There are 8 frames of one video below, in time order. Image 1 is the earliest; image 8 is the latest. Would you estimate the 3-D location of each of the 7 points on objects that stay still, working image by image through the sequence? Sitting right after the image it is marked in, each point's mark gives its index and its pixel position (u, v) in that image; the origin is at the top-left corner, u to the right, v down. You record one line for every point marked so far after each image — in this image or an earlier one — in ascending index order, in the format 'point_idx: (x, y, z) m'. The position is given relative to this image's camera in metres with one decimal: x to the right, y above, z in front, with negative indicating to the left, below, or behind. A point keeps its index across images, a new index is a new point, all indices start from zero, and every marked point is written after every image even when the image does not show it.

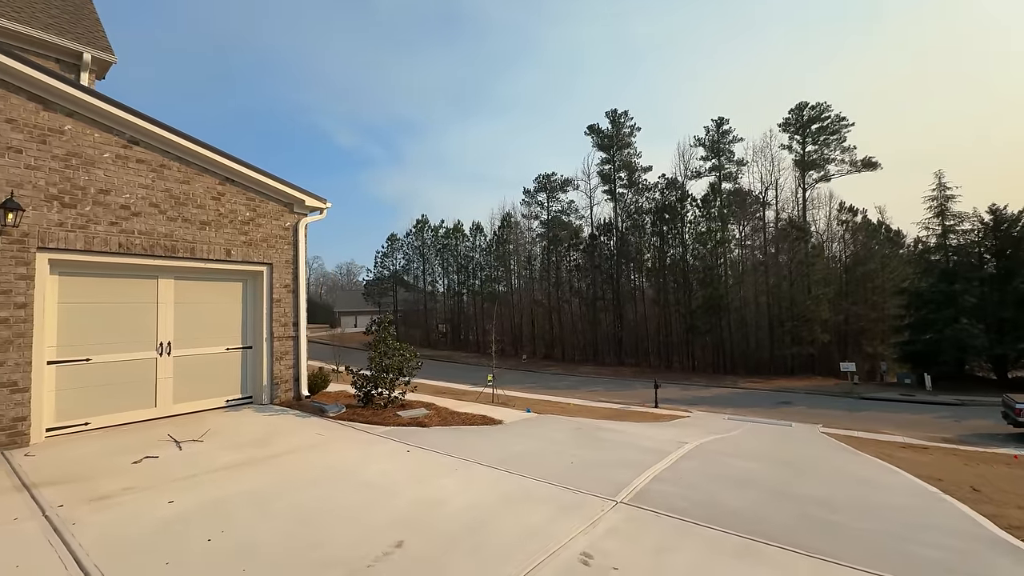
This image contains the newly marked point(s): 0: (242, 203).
0: (-4.1, +1.3, +6.8) m
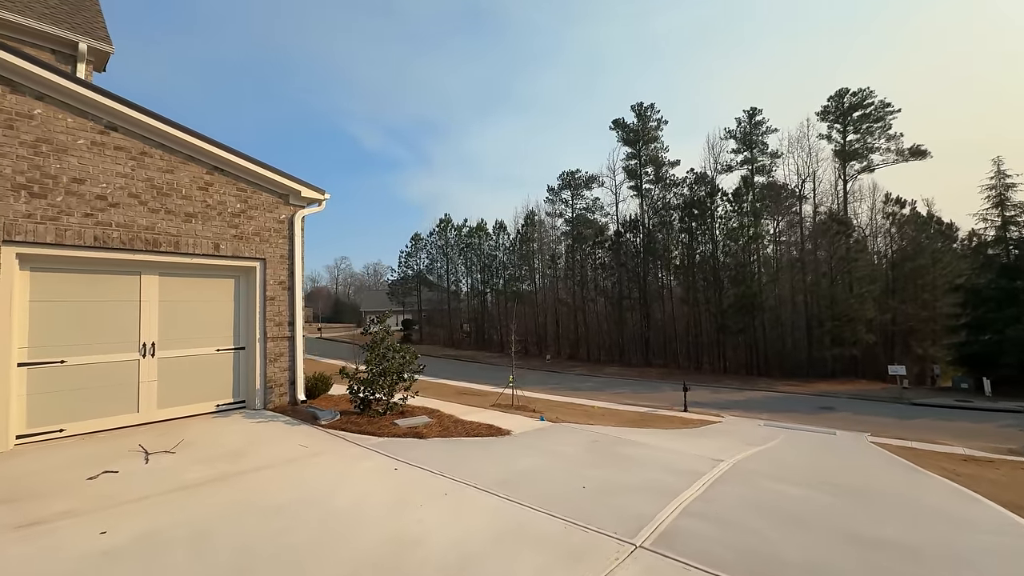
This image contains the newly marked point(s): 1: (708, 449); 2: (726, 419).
0: (-4.0, +1.4, +6.4) m
1: (+3.1, -2.5, +6.9) m
2: (+8.8, -5.4, +18.2) m
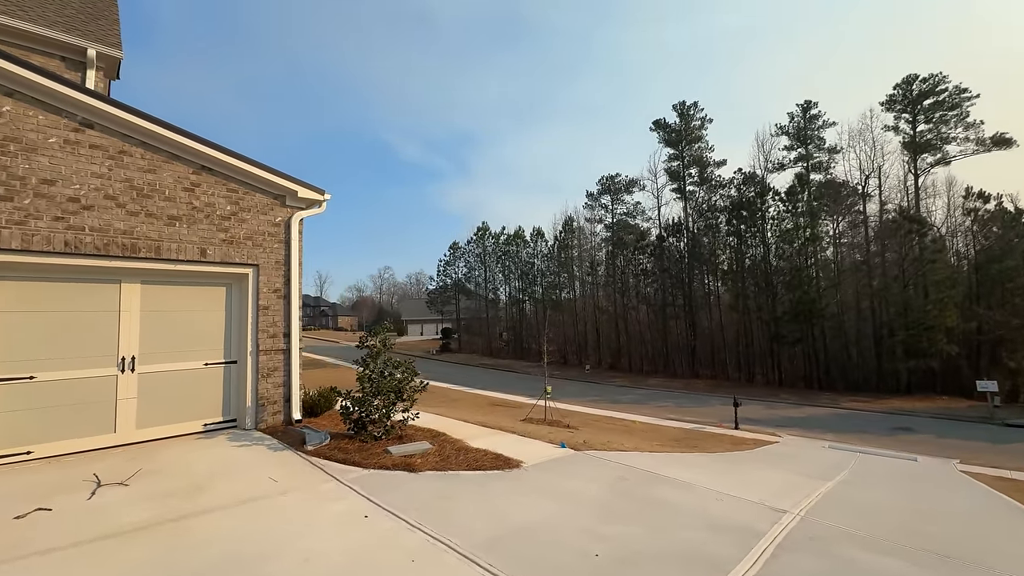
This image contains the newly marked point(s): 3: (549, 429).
0: (-3.8, +1.2, +5.9) m
1: (+3.3, -2.6, +5.7) m
2: (+10.0, -5.6, +16.4) m
3: (+1.1, -4.2, +13.4) m
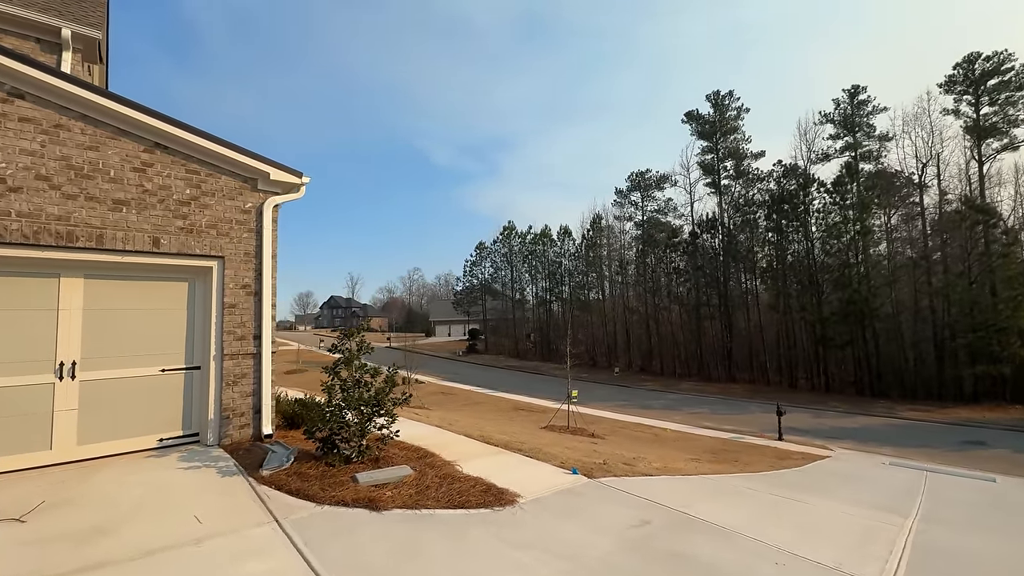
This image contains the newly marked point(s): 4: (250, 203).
0: (-3.9, +1.3, +5.2) m
1: (+3.3, -2.5, +4.5) m
2: (+10.7, -5.5, +14.7) m
3: (+1.6, -4.1, +12.3) m
4: (-3.3, +1.1, +5.6) m
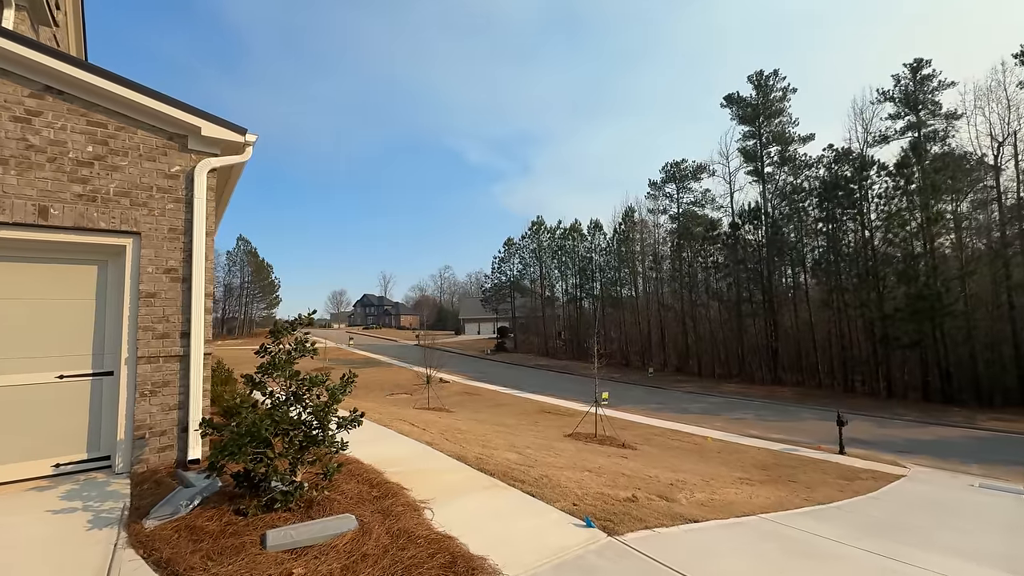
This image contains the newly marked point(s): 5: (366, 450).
0: (-3.9, +1.4, +4.1) m
1: (+3.1, -2.3, +2.9) m
2: (+11.3, -5.2, +12.6) m
3: (+2.1, -3.9, +10.8) m
4: (-3.3, +1.2, +4.5) m
5: (-1.9, -2.1, +5.7) m
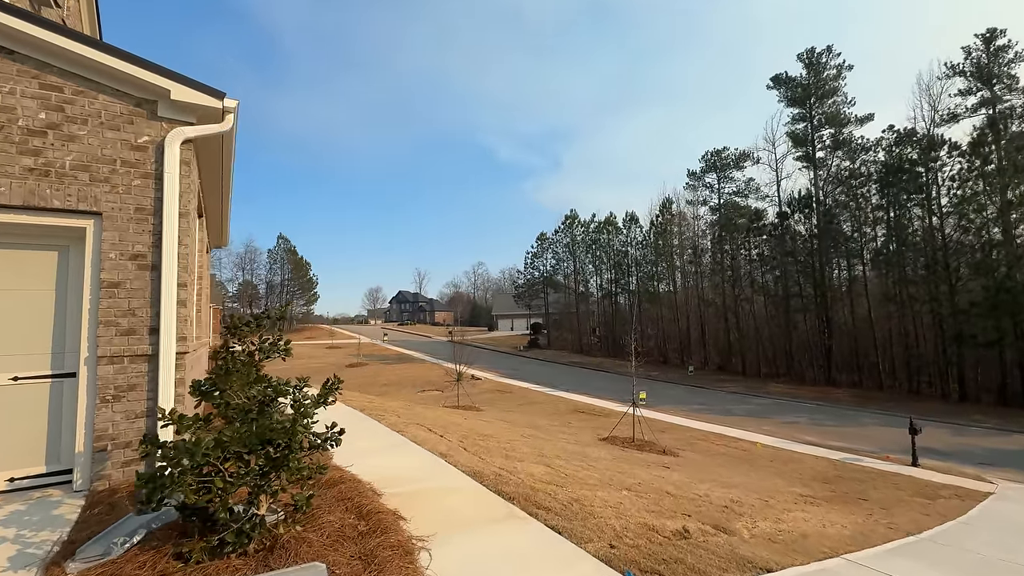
0: (-3.8, +1.5, +3.5) m
1: (+3.2, -2.2, +1.9) m
2: (+12.1, -5.0, +10.9) m
3: (+2.7, -3.7, +9.8) m
4: (-3.2, +1.3, +3.9) m
5: (-1.6, -2.0, +5.0) m
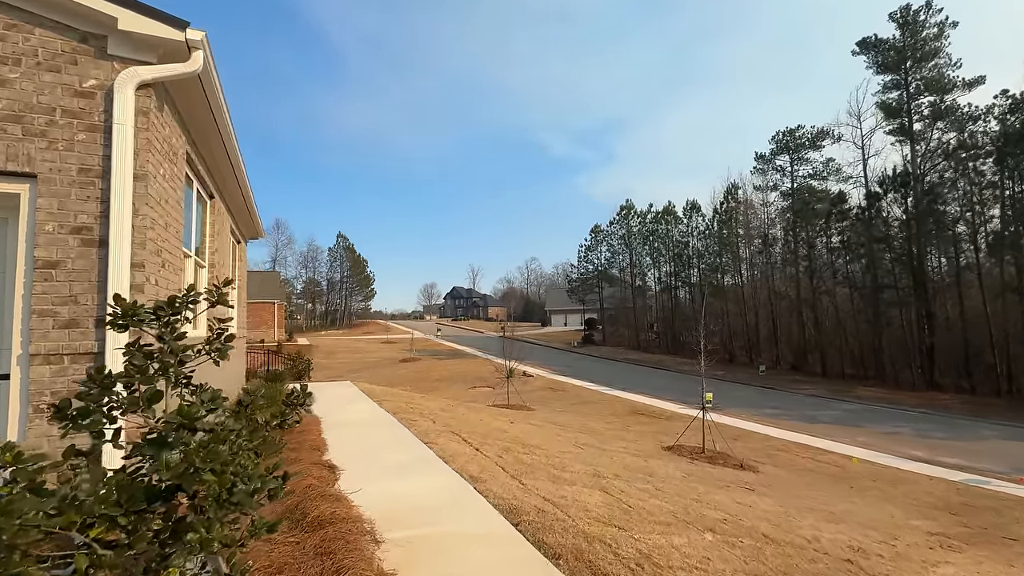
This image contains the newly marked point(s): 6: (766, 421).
0: (-3.6, +1.7, +2.8) m
1: (+3.2, -2.0, +0.4) m
2: (+13.1, -4.6, +8.3) m
3: (+3.7, -3.5, +8.3) m
4: (-2.9, +1.4, +3.1) m
5: (-1.2, -1.8, +4.1) m
6: (+9.8, -5.2, +17.3) m
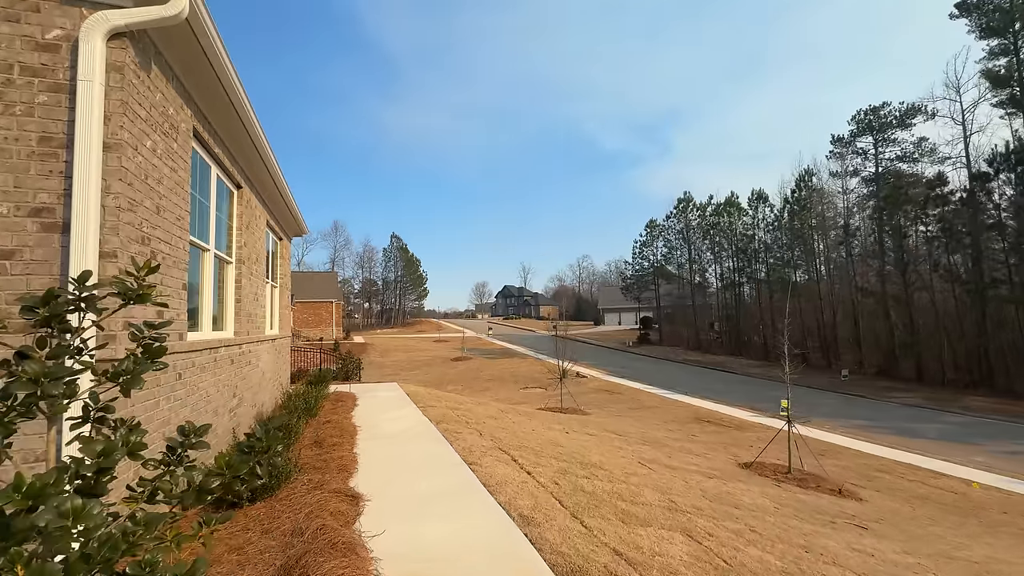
0: (-3.3, +1.7, +2.3) m
1: (+3.2, -2.0, -0.8) m
2: (+14.0, -4.5, +5.9) m
3: (+4.6, -3.4, +7.0) m
4: (-2.6, +1.5, +2.5) m
5: (-0.7, -1.8, +3.3) m
6: (+11.7, -5.0, +15.2) m
